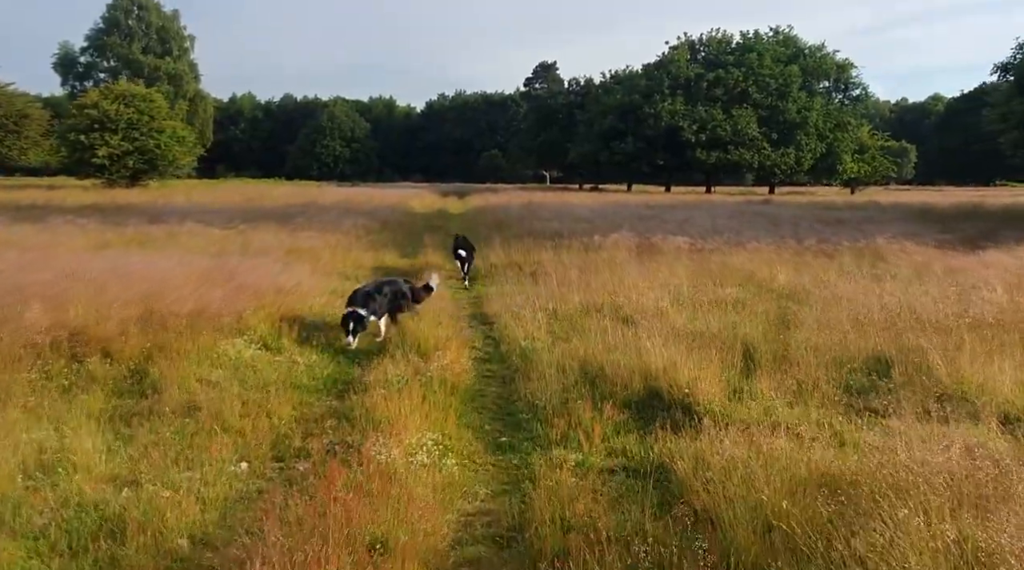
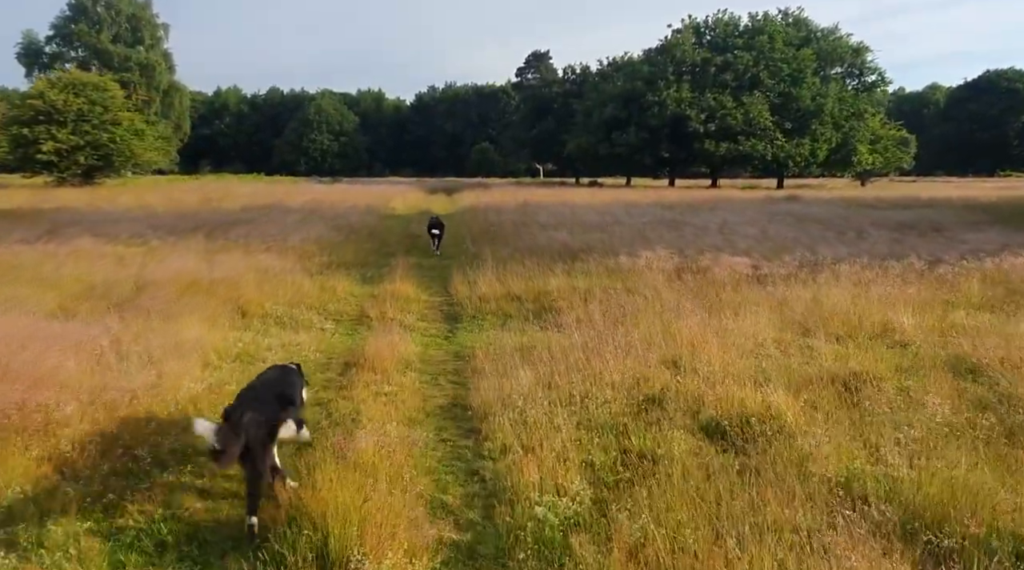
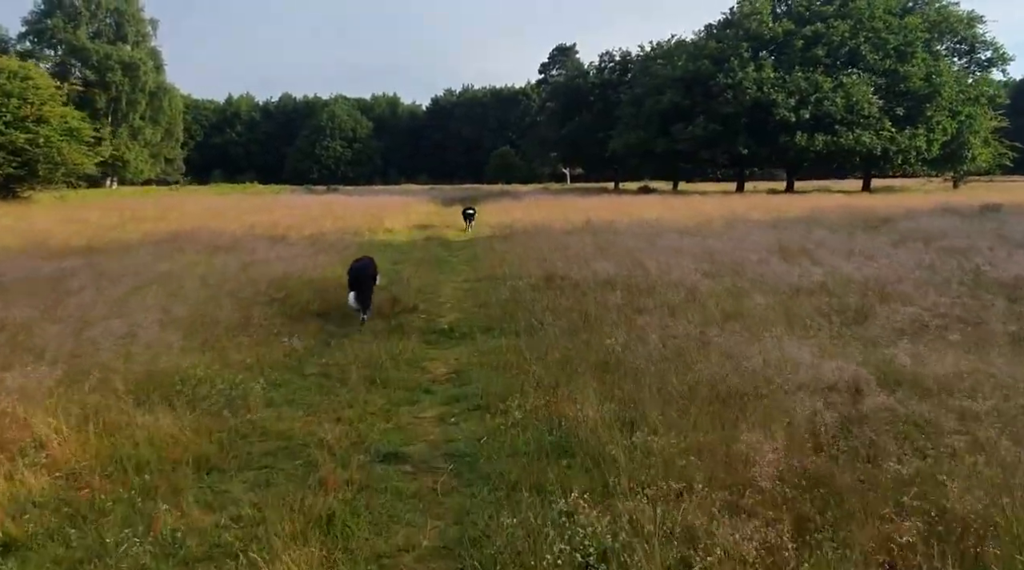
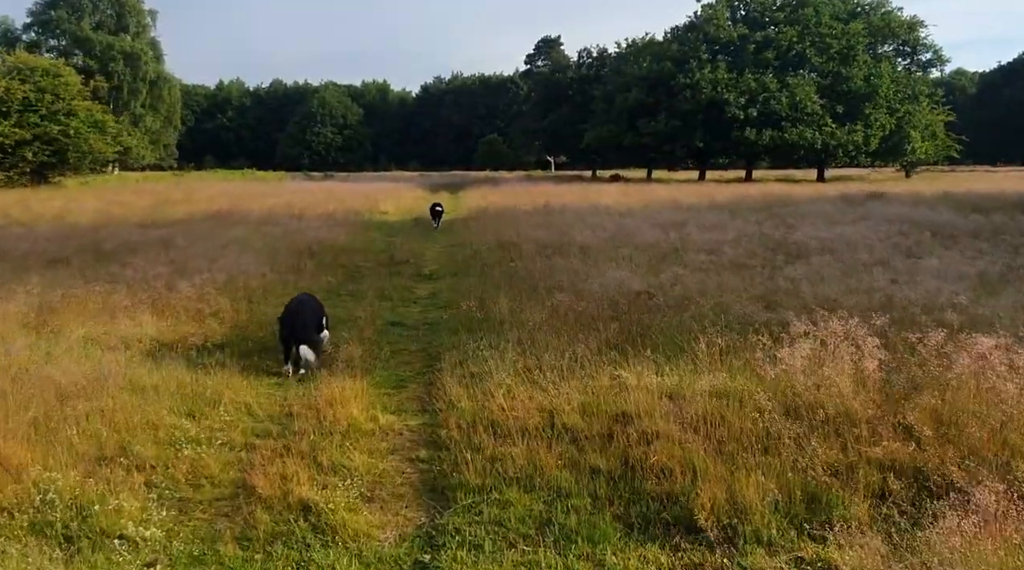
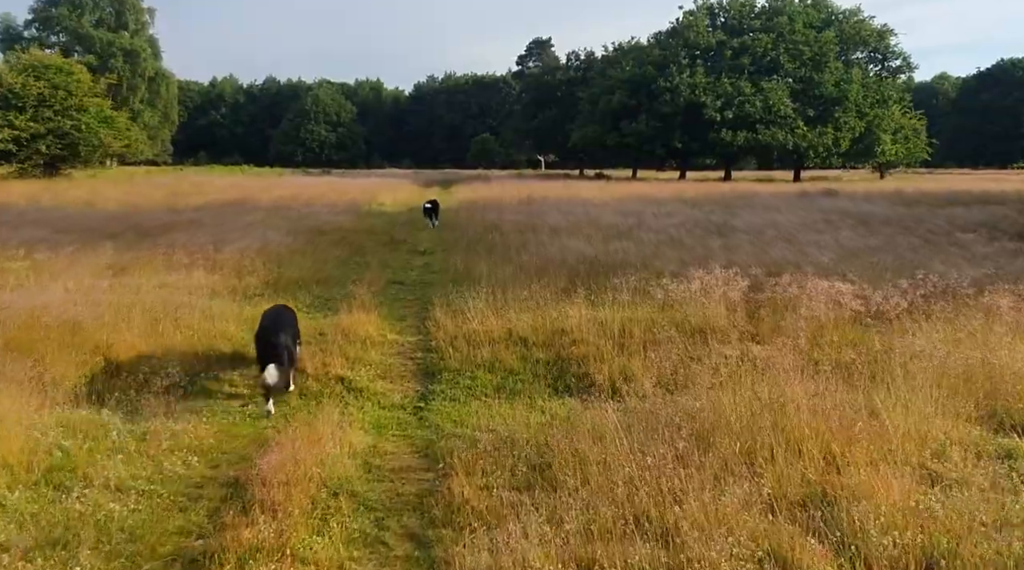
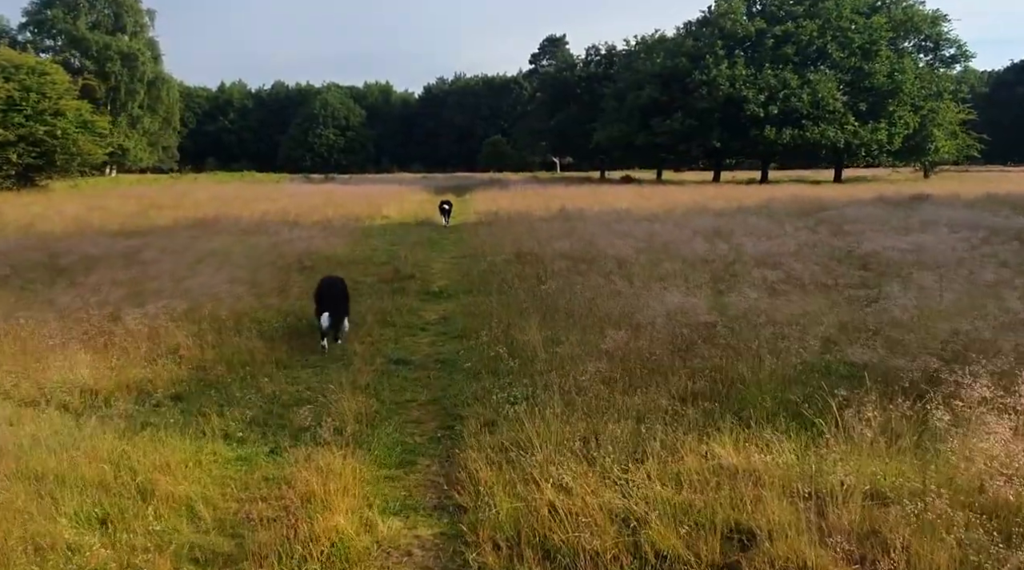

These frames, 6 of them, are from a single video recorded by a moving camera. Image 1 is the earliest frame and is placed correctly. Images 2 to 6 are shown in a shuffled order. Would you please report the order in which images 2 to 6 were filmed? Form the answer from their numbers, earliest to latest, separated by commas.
2, 5, 4, 6, 3
